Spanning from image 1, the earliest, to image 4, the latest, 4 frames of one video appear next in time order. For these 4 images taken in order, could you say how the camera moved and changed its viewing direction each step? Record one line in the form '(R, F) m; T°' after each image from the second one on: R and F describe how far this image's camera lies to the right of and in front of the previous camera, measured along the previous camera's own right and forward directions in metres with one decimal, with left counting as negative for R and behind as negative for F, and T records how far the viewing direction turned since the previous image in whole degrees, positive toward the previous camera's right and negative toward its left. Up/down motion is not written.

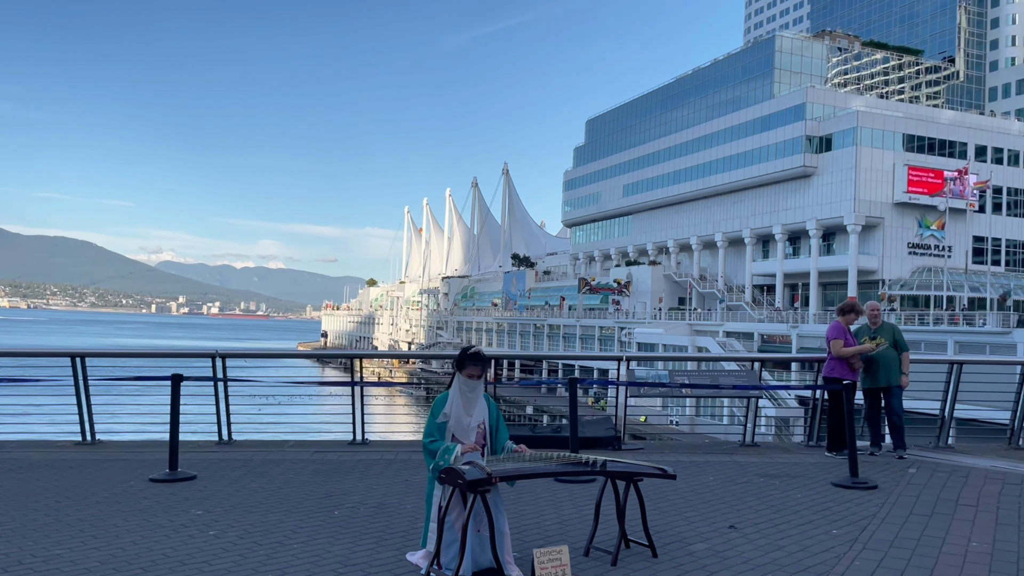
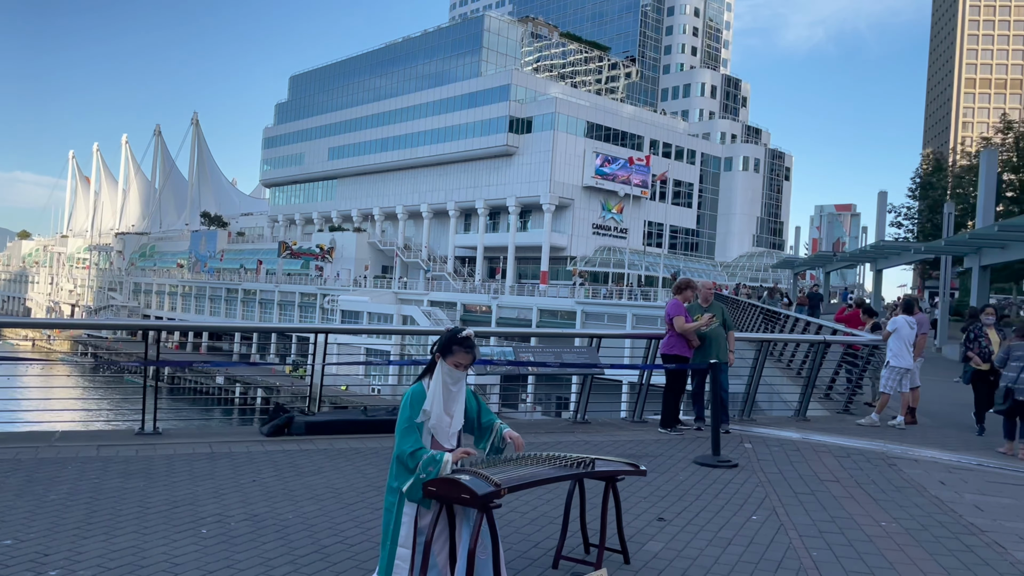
(-1.4, +1.1) m; +20°
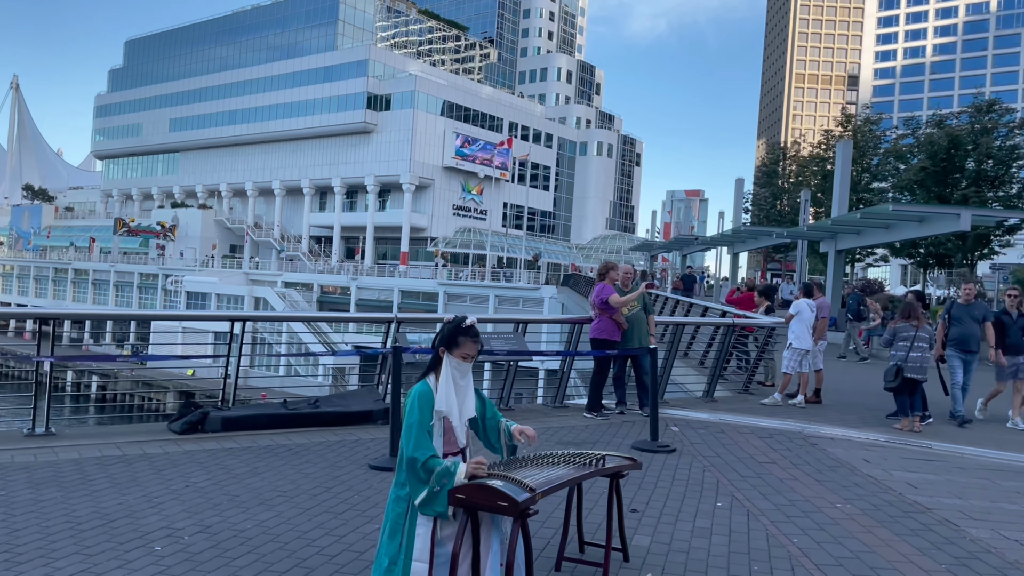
(-0.8, +0.3) m; +10°
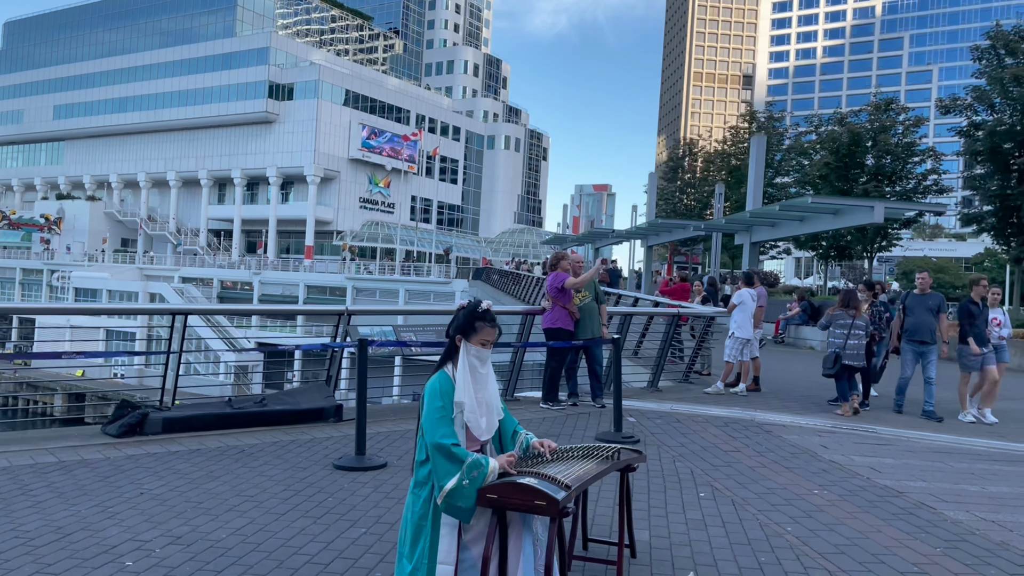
(-0.5, +0.3) m; +6°
